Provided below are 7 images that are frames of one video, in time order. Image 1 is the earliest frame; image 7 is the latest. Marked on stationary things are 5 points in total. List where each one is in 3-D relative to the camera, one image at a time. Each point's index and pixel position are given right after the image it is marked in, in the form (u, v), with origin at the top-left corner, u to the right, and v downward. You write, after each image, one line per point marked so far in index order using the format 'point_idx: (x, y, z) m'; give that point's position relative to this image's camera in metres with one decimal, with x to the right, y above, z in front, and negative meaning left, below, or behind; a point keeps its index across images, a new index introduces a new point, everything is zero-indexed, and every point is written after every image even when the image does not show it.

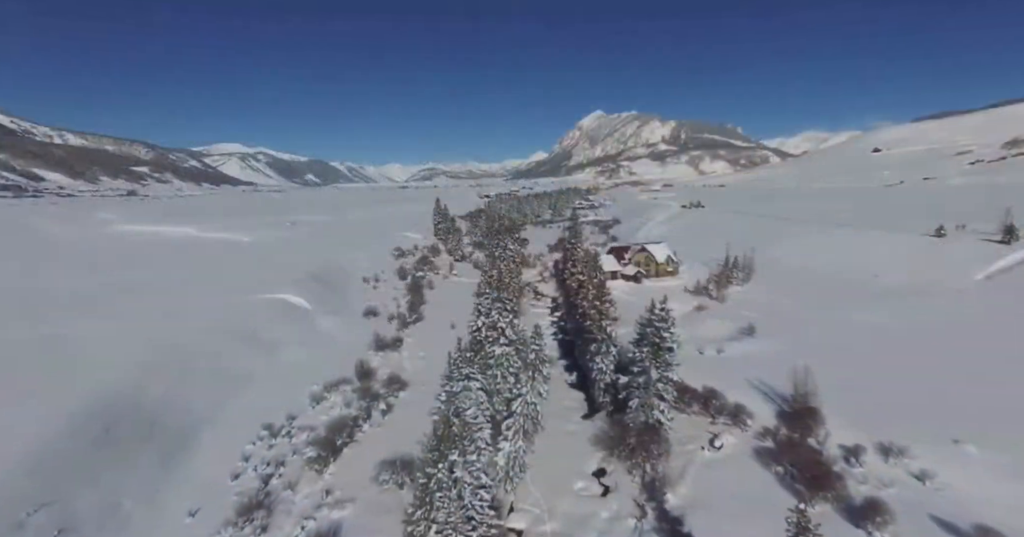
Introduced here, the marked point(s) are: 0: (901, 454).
0: (+15.3, -7.3, +18.7) m
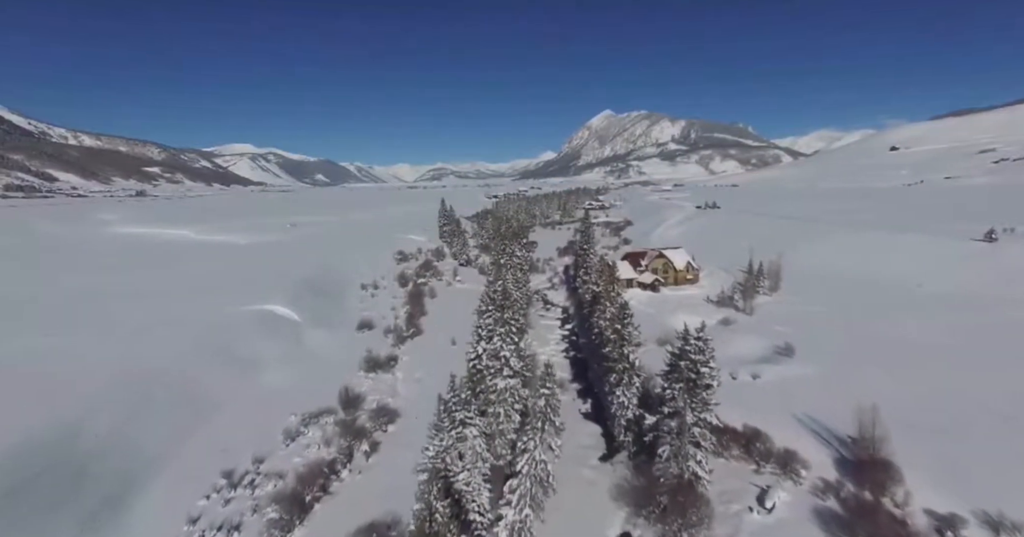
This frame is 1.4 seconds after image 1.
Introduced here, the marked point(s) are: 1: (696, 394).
0: (+15.5, -8.0, +14.7) m
1: (+7.1, -4.8, +18.3) m
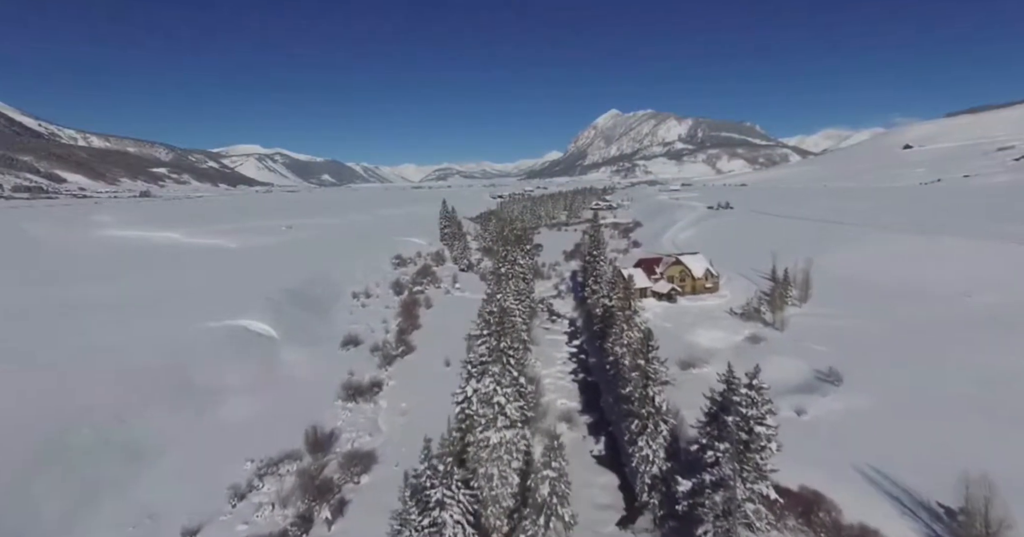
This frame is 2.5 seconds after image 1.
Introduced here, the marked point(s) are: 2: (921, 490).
0: (+15.3, -8.8, +10.3) m
1: (+6.9, -5.5, +14.0) m
2: (+14.7, -7.9, +17.1) m
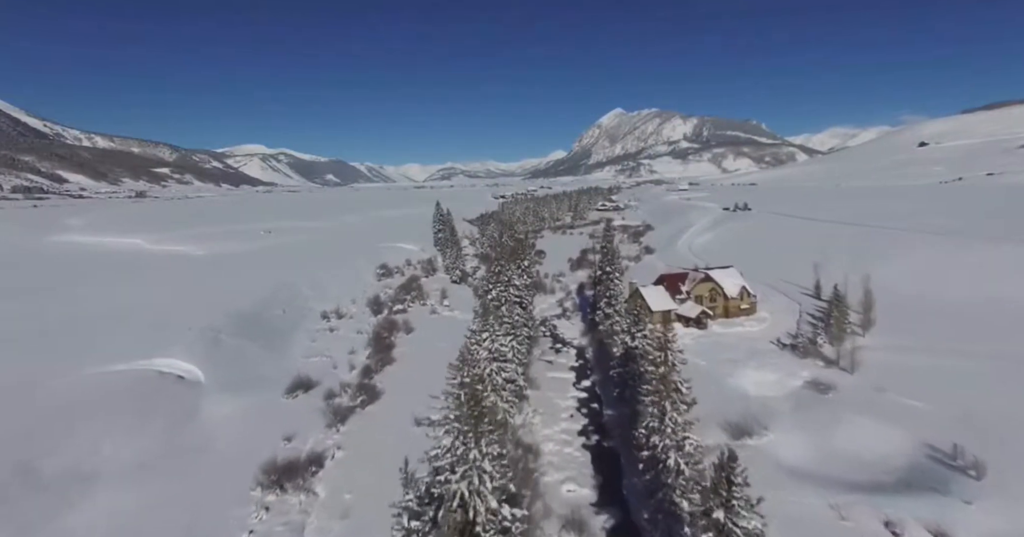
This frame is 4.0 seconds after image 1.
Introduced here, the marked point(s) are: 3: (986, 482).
0: (+14.6, -10.3, +2.3) m
1: (+6.3, -7.0, +6.0) m
2: (+14.1, -9.4, +9.1) m
3: (+17.1, -8.0, +17.5) m
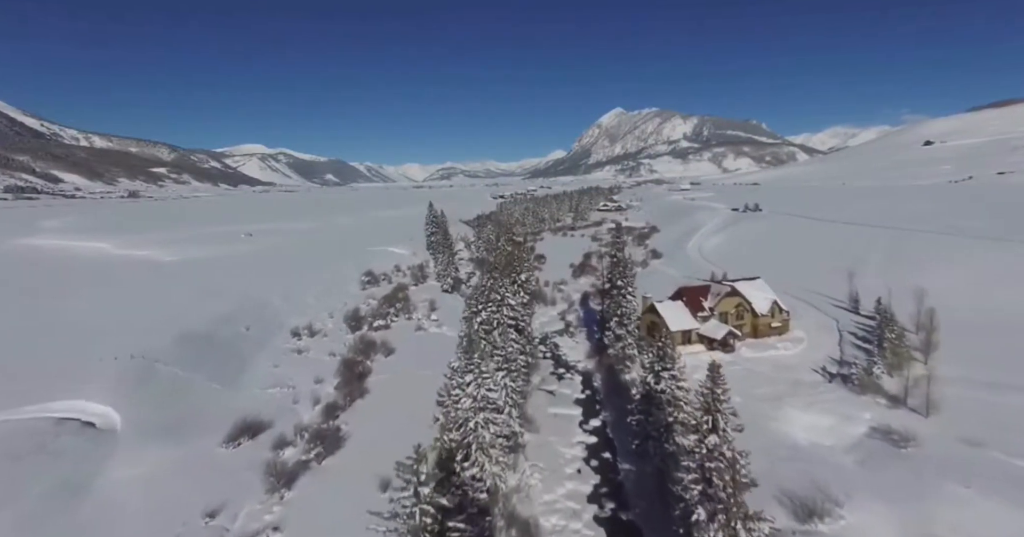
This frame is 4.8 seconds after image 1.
0: (+14.3, -11.2, -3.1) m
1: (+6.0, -7.9, +0.7) m
2: (+13.7, -10.3, +3.7) m
3: (+16.8, -8.9, +12.1) m
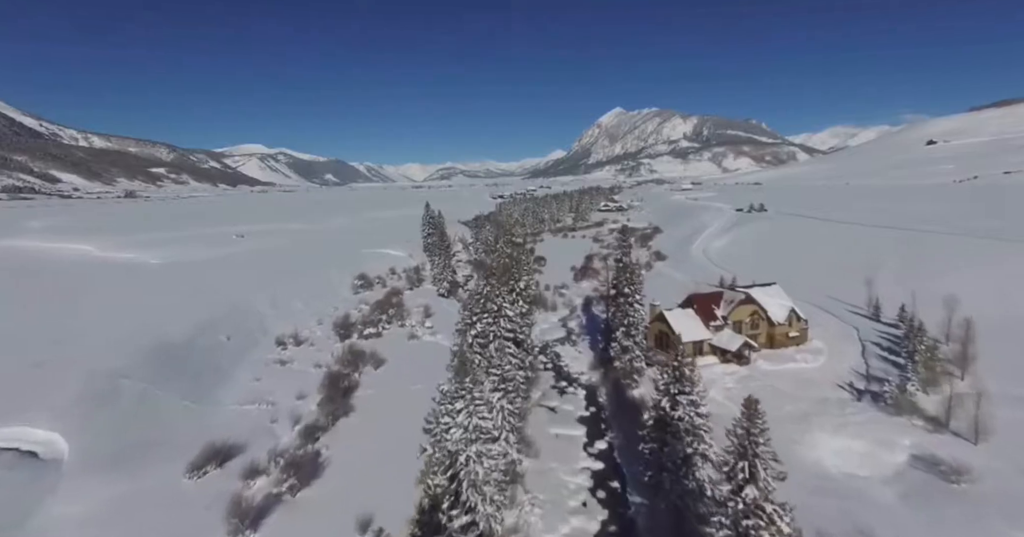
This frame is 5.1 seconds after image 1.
0: (+14.2, -11.6, -5.4) m
1: (+5.9, -8.3, -1.7) m
2: (+13.6, -10.6, +1.4) m
3: (+16.7, -9.2, +9.8) m
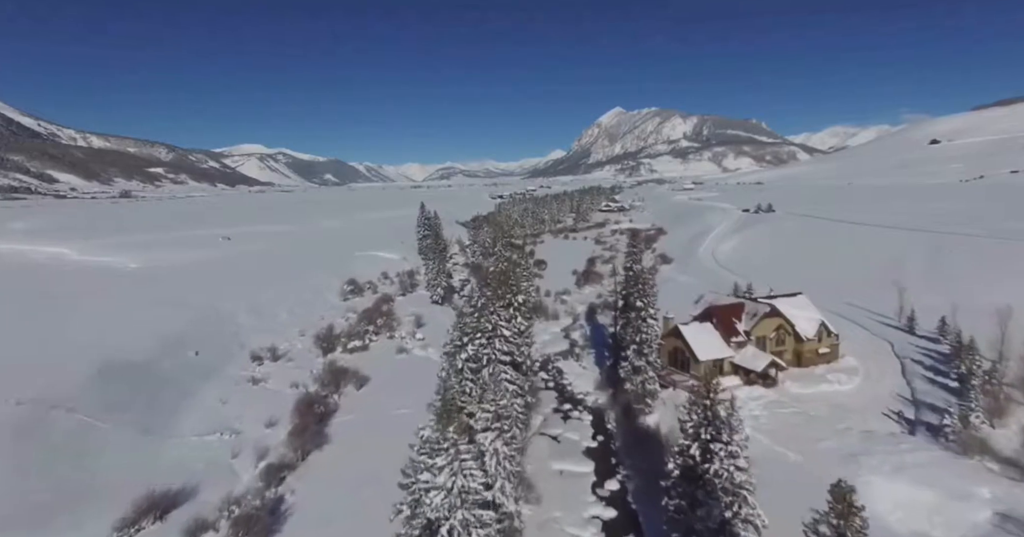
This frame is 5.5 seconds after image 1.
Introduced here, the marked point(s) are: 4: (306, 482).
0: (+14.1, -12.1, -8.7) m
1: (+5.8, -8.9, -5.0) m
2: (+13.5, -11.2, -1.9) m
3: (+16.5, -9.8, +6.5) m
4: (-8.6, -8.9, +20.0) m
